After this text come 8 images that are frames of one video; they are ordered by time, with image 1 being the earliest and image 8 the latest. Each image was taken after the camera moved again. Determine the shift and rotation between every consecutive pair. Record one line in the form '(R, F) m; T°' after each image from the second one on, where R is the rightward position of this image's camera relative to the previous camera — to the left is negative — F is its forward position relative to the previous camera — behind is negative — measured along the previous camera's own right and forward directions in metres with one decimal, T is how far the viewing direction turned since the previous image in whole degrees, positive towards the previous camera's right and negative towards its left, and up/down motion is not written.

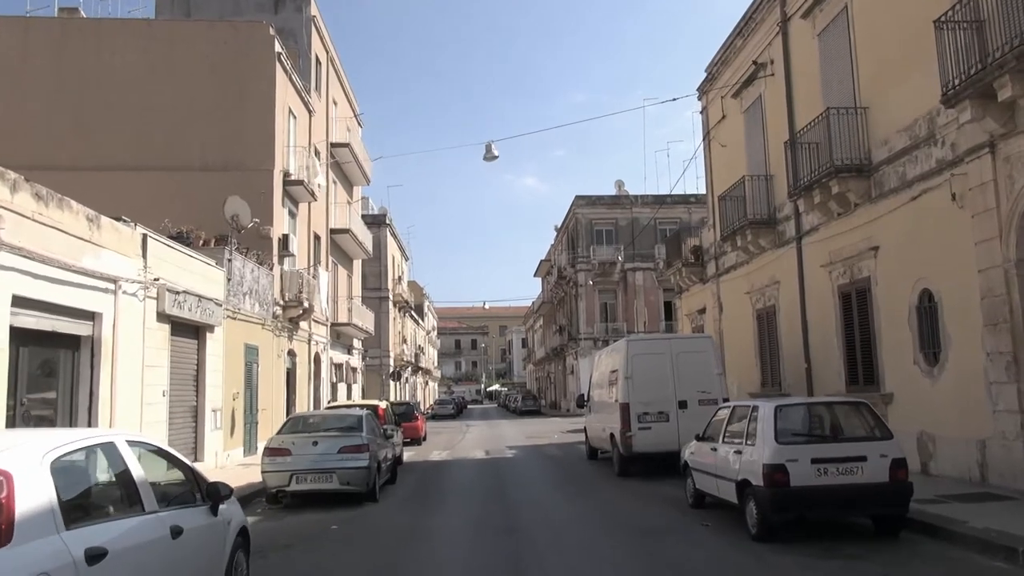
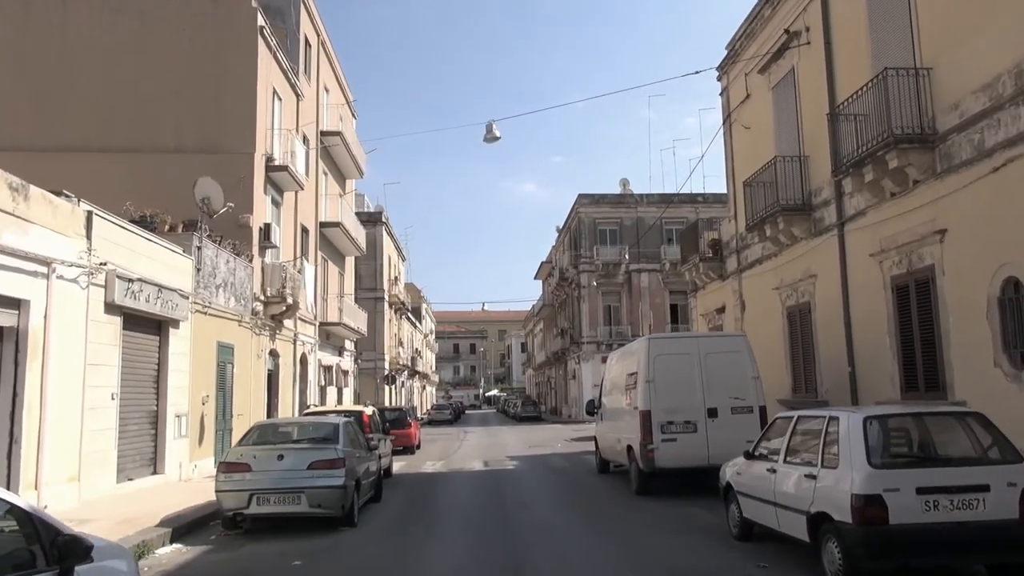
(-0.1, +1.9) m; 0°
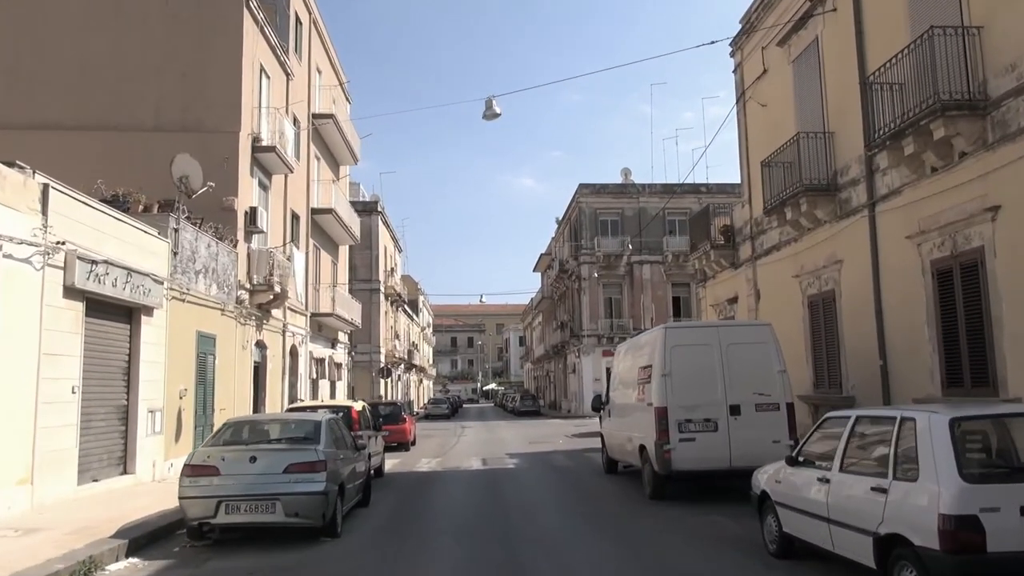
(-0.1, +1.1) m; 0°
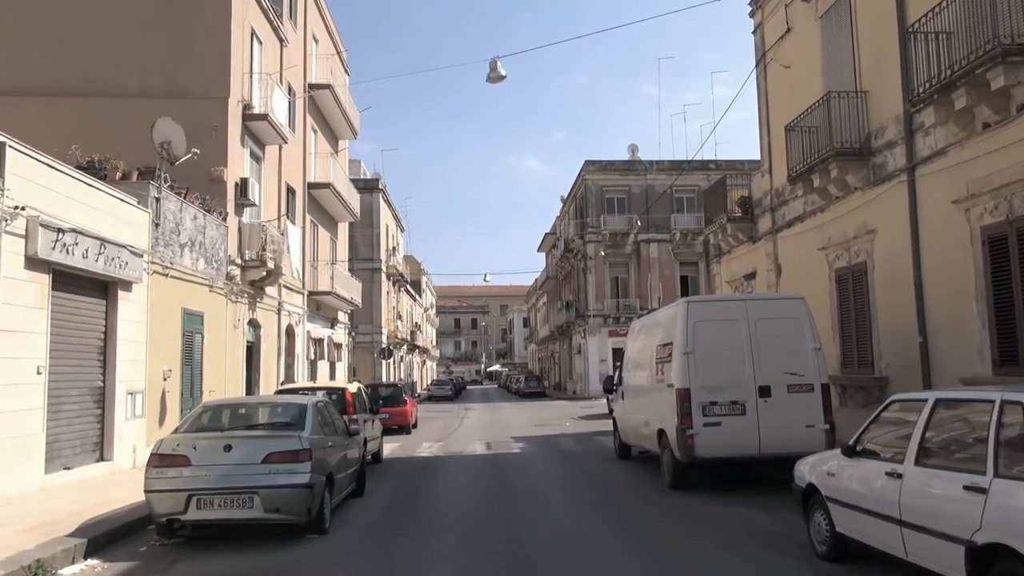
(0.0, +1.0) m; 0°
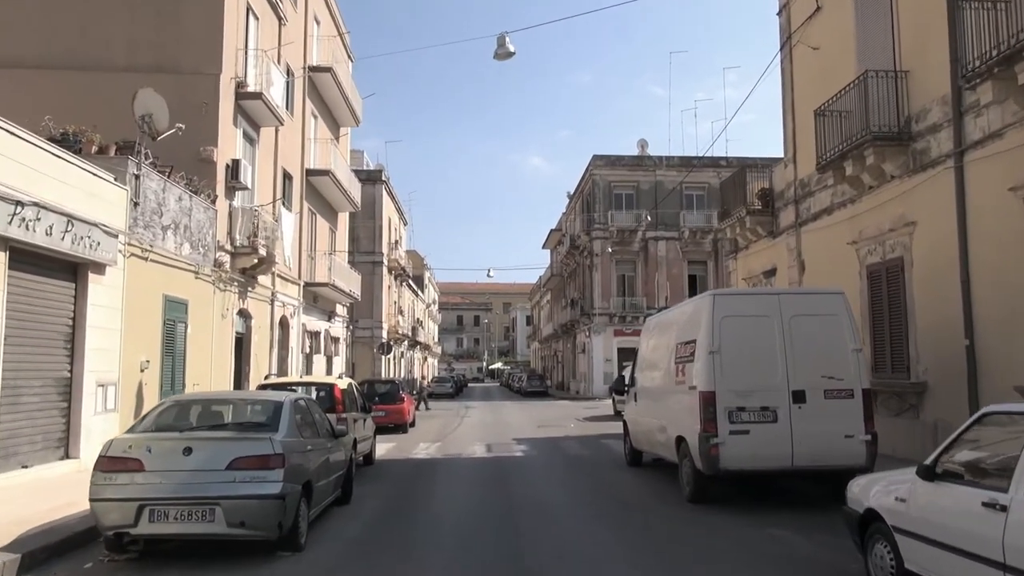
(0.0, +1.0) m; 0°
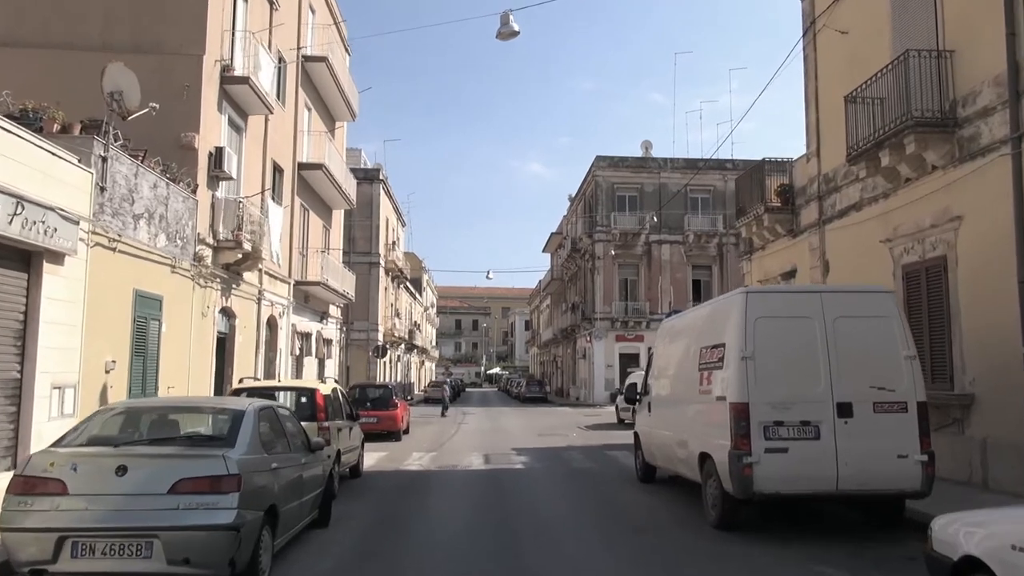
(-0.1, +1.1) m; 0°
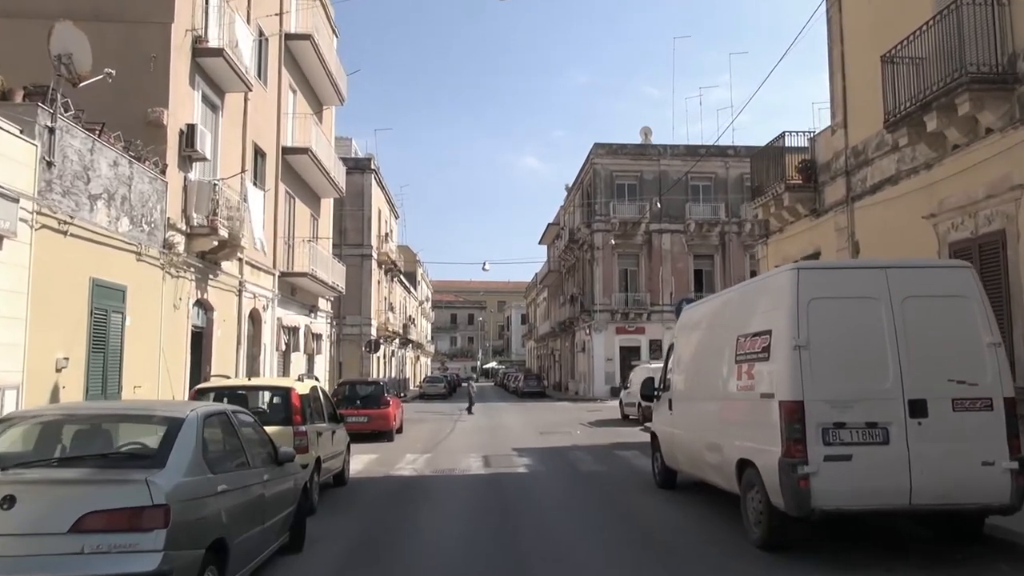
(-0.1, +1.3) m; 0°
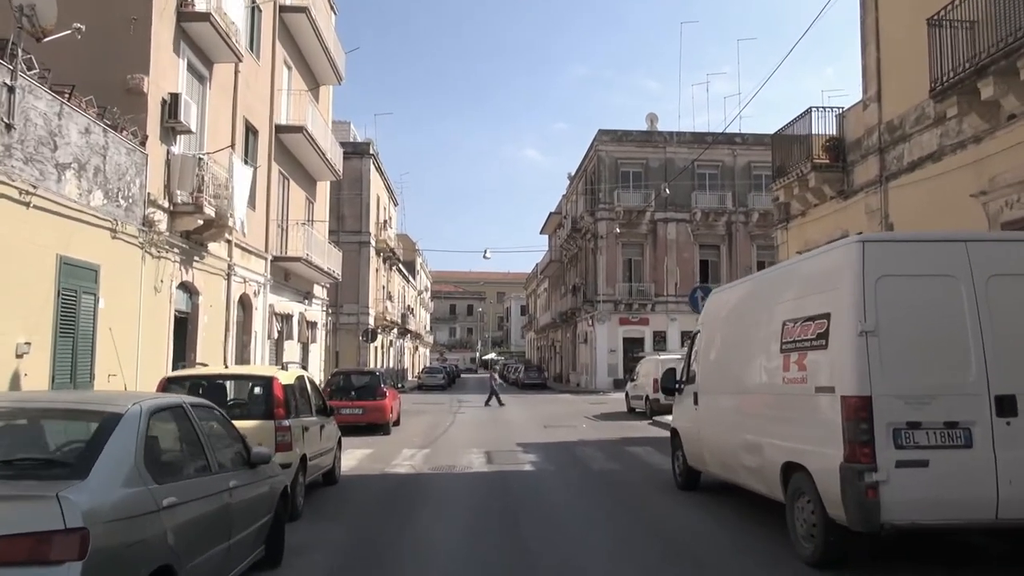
(-0.1, +1.0) m; 0°
